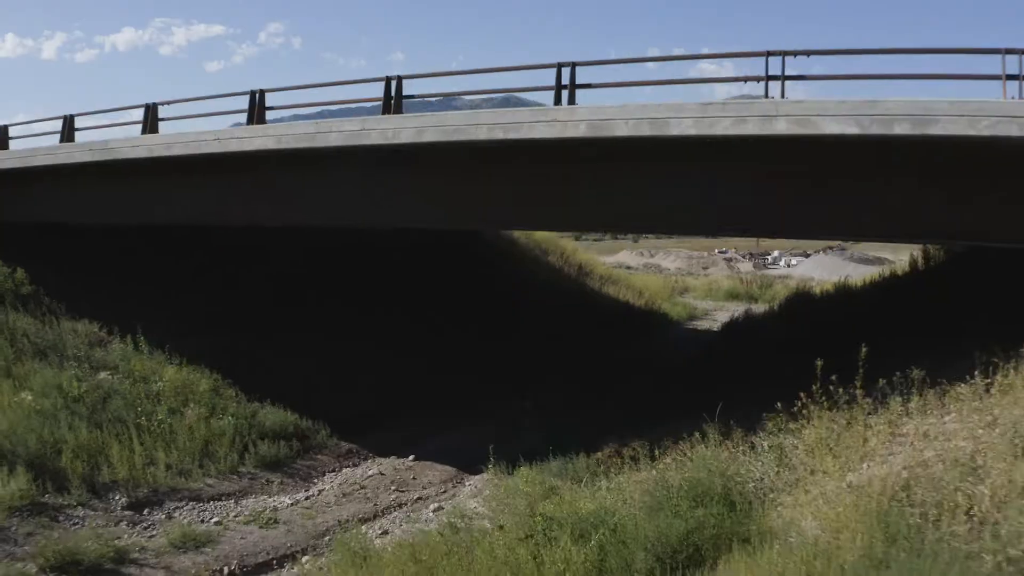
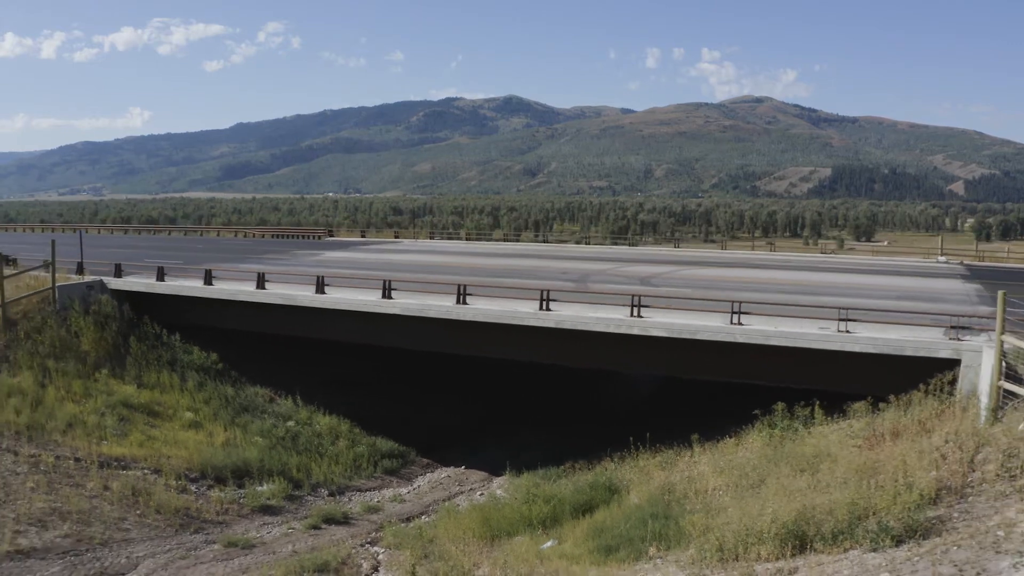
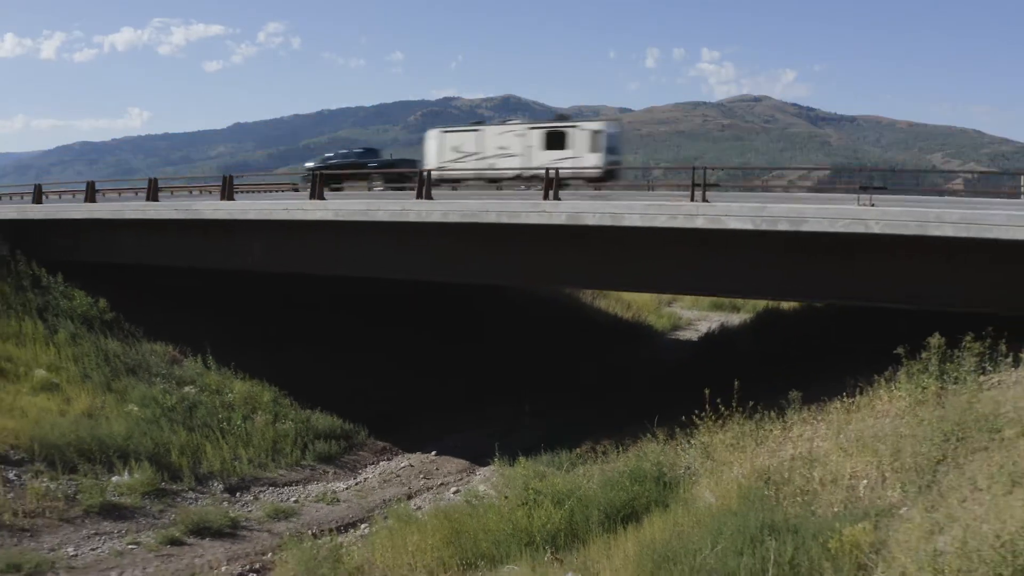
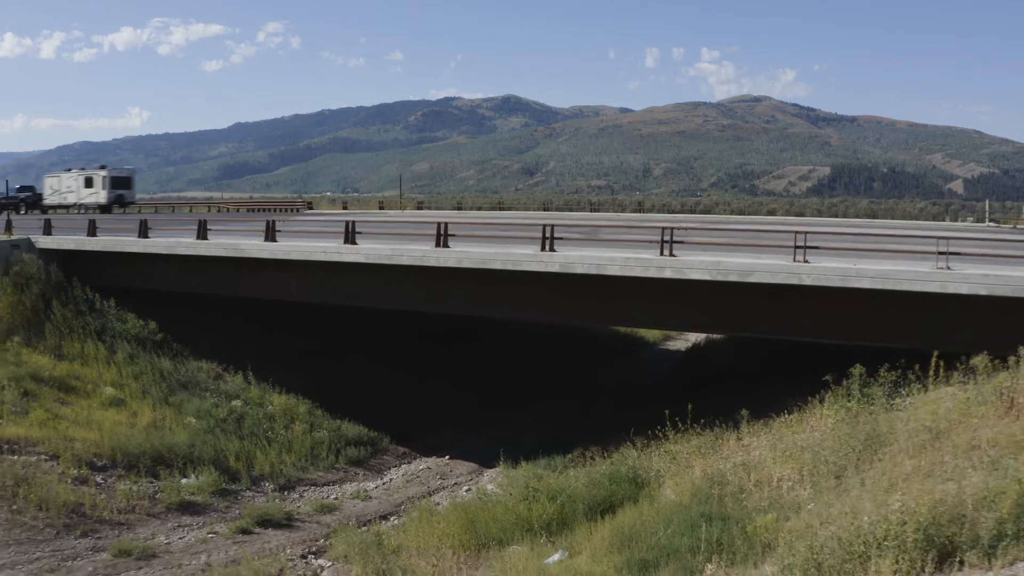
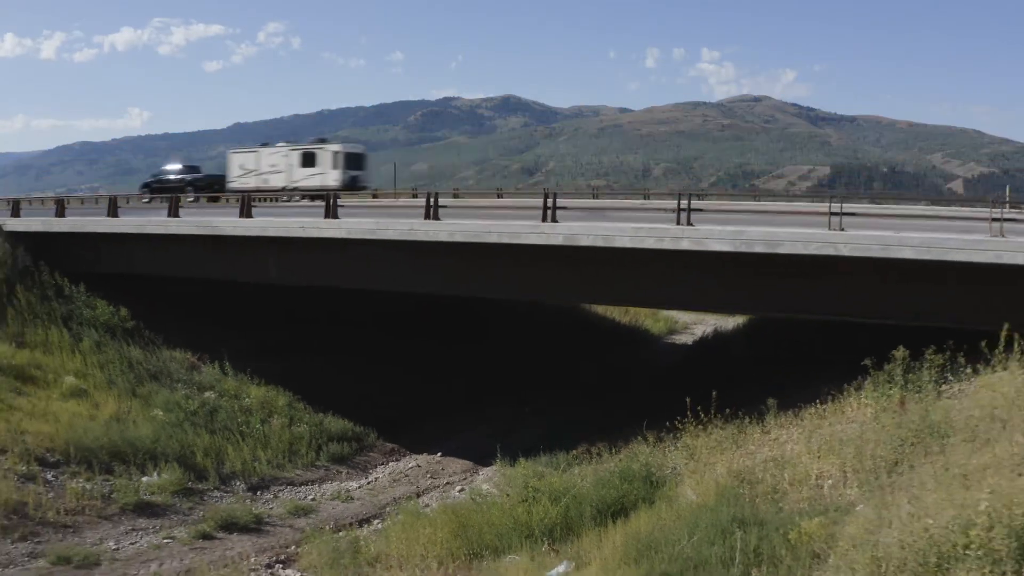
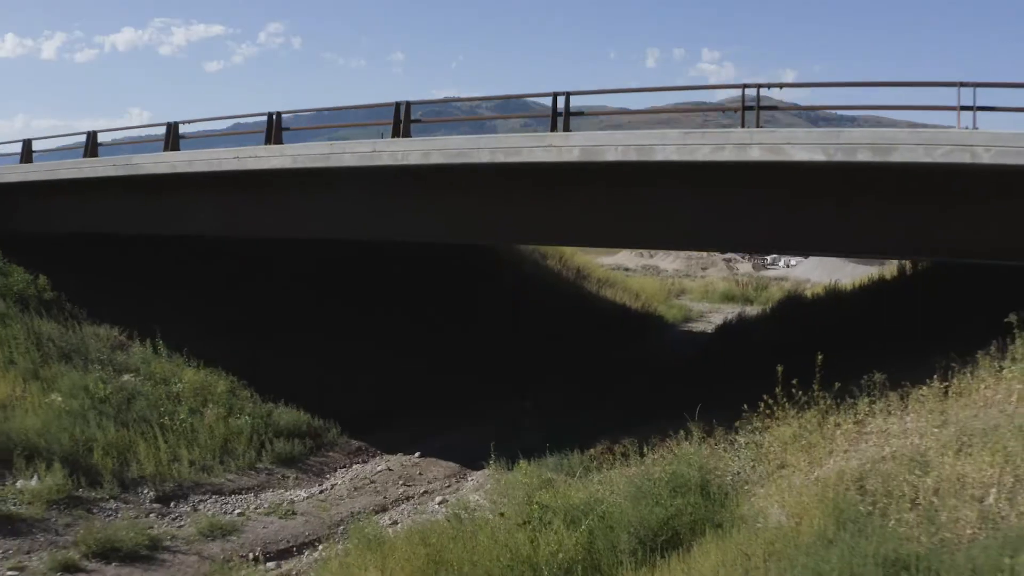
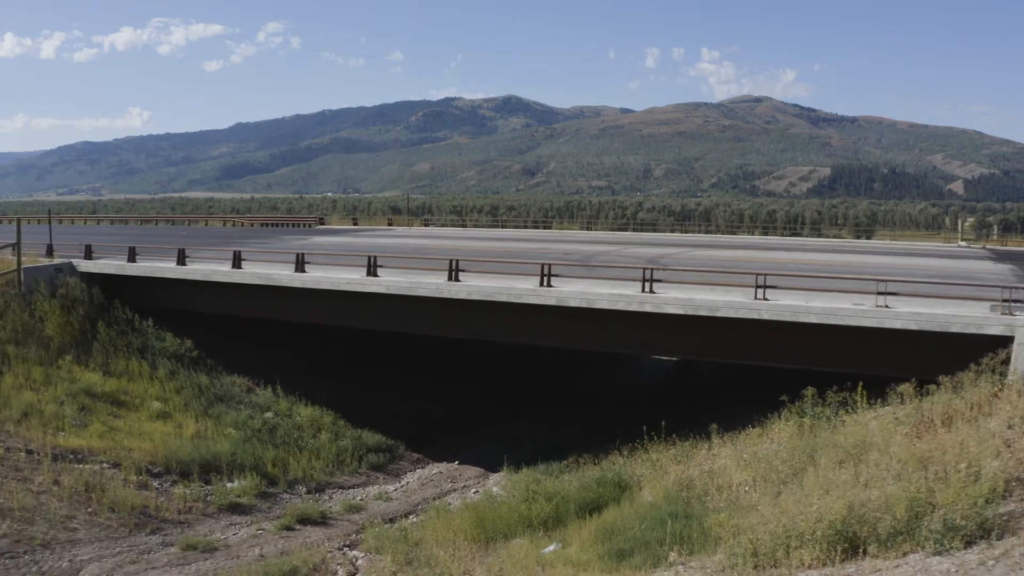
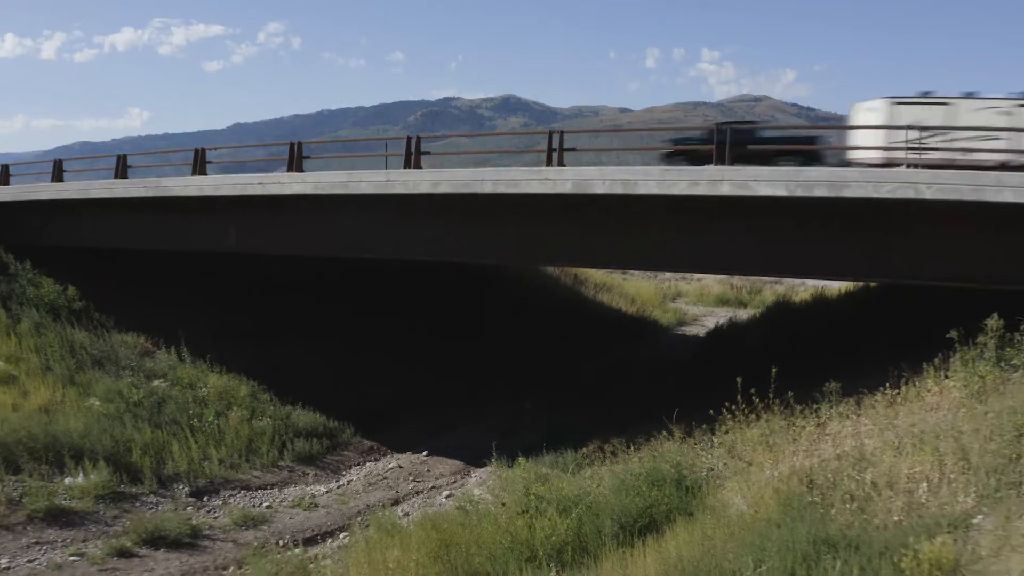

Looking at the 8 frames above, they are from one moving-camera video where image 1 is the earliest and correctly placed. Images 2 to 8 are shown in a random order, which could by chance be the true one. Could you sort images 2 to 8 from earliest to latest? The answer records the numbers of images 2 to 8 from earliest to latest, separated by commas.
6, 8, 3, 5, 4, 7, 2
